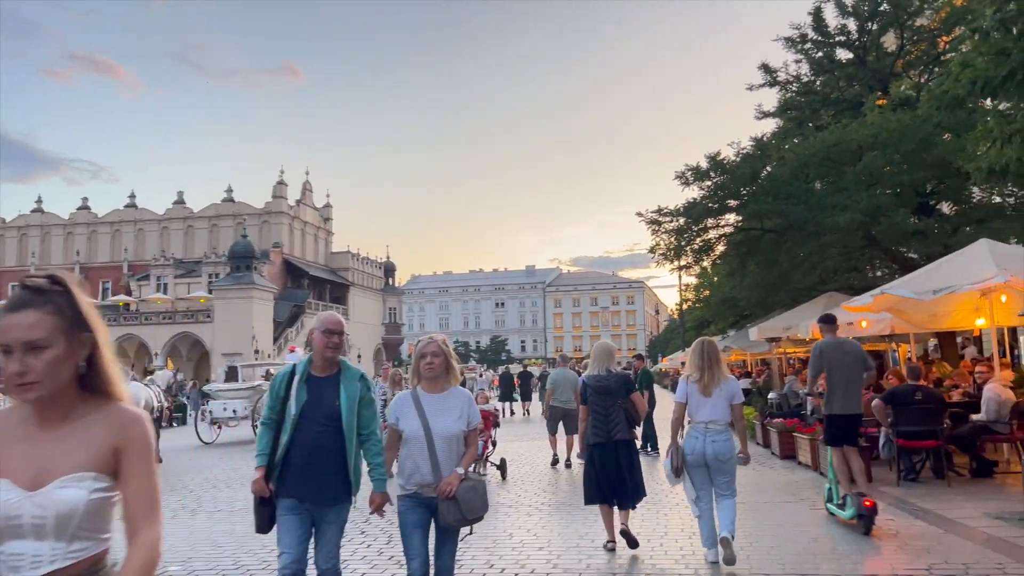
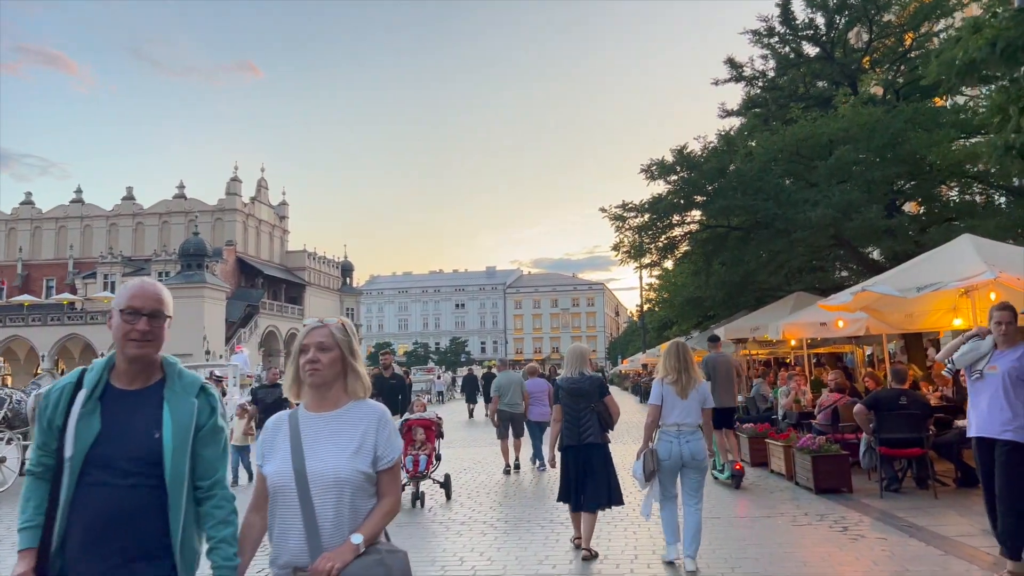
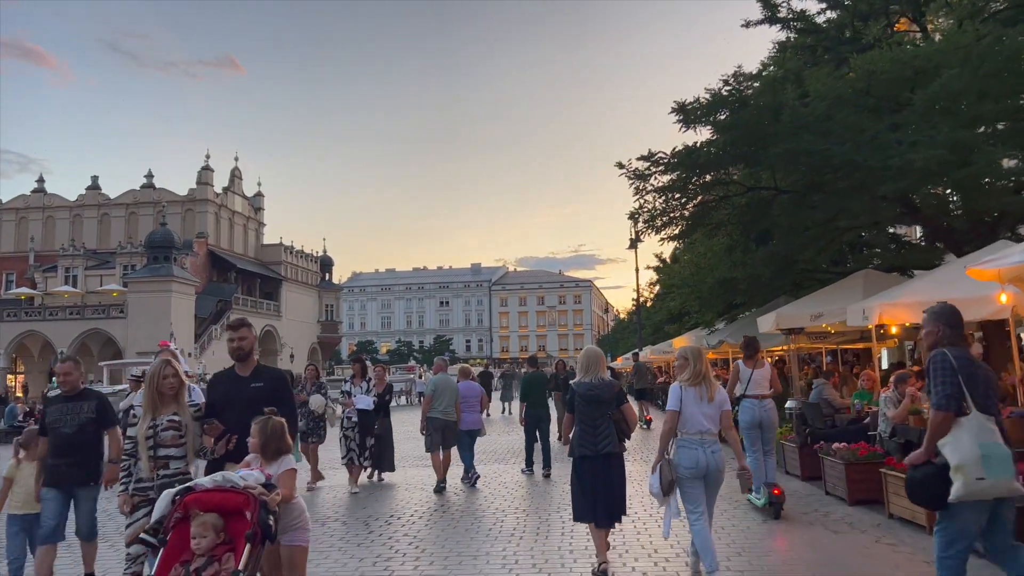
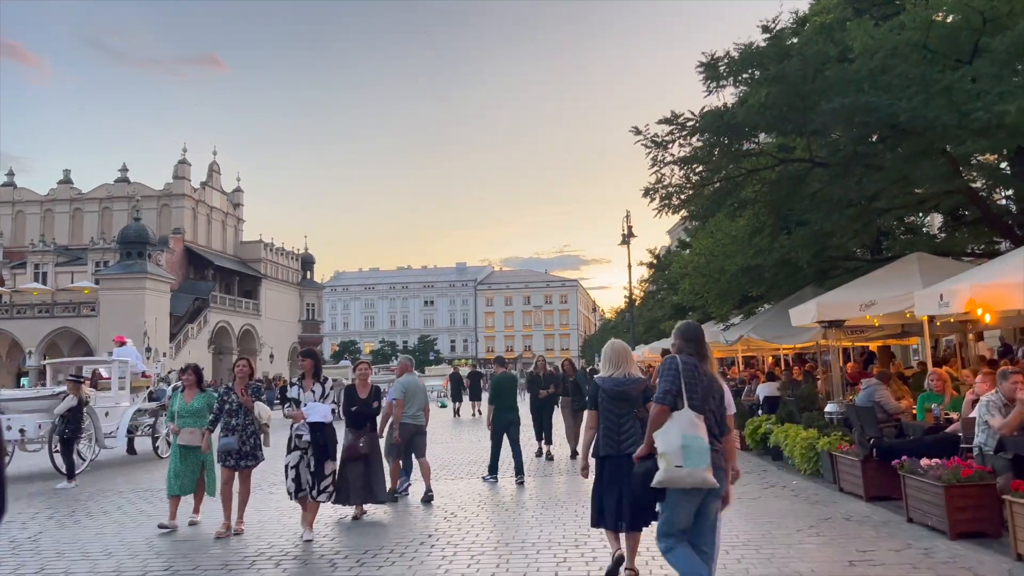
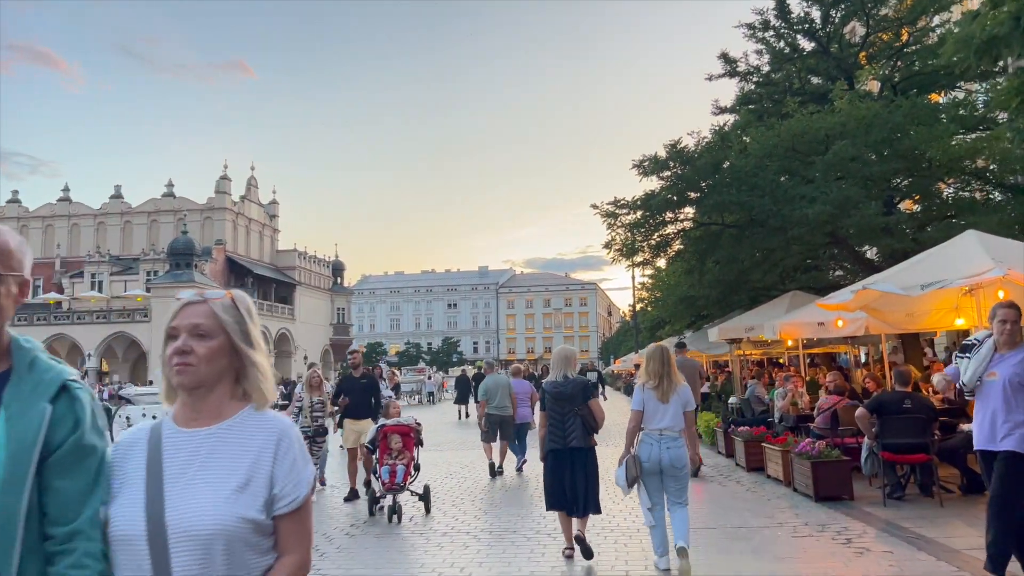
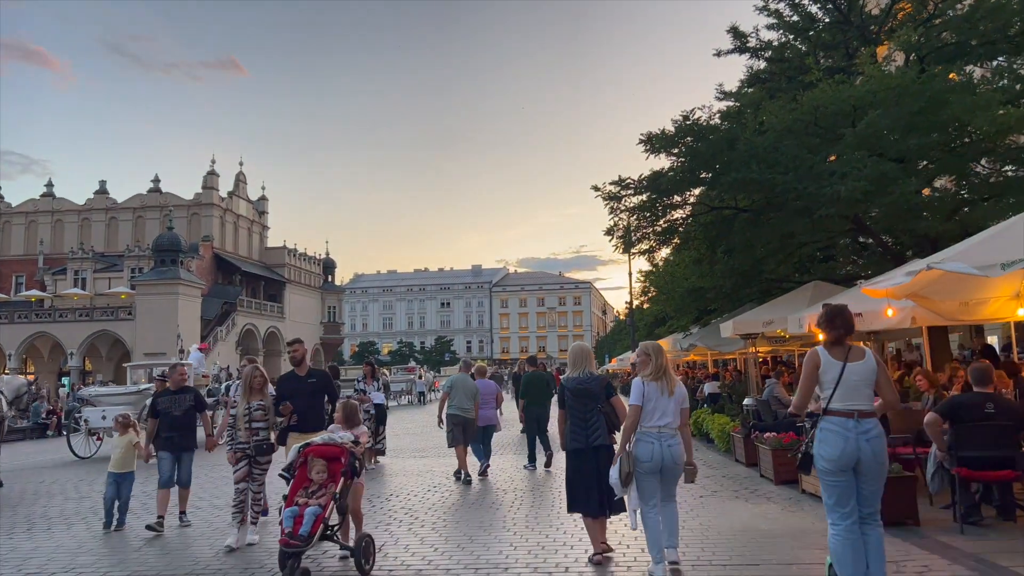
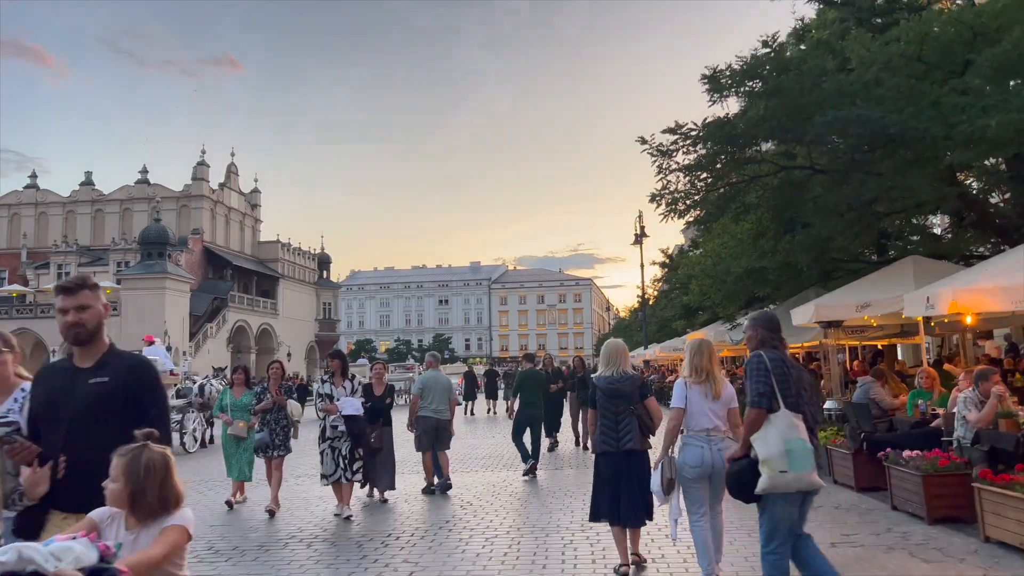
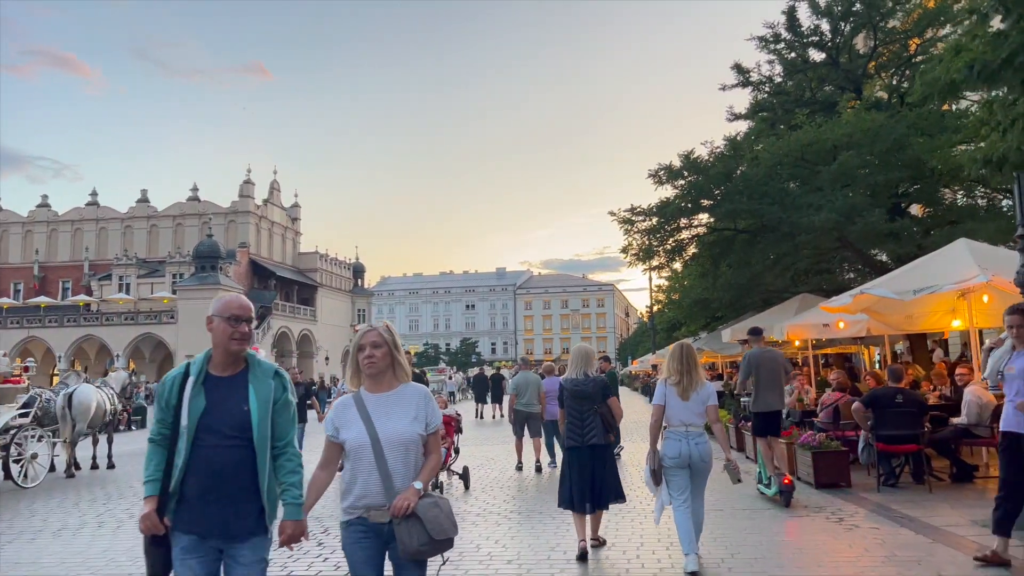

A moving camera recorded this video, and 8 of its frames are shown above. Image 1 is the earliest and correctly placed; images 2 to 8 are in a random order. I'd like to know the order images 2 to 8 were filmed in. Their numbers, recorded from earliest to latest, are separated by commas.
8, 2, 5, 6, 3, 7, 4
